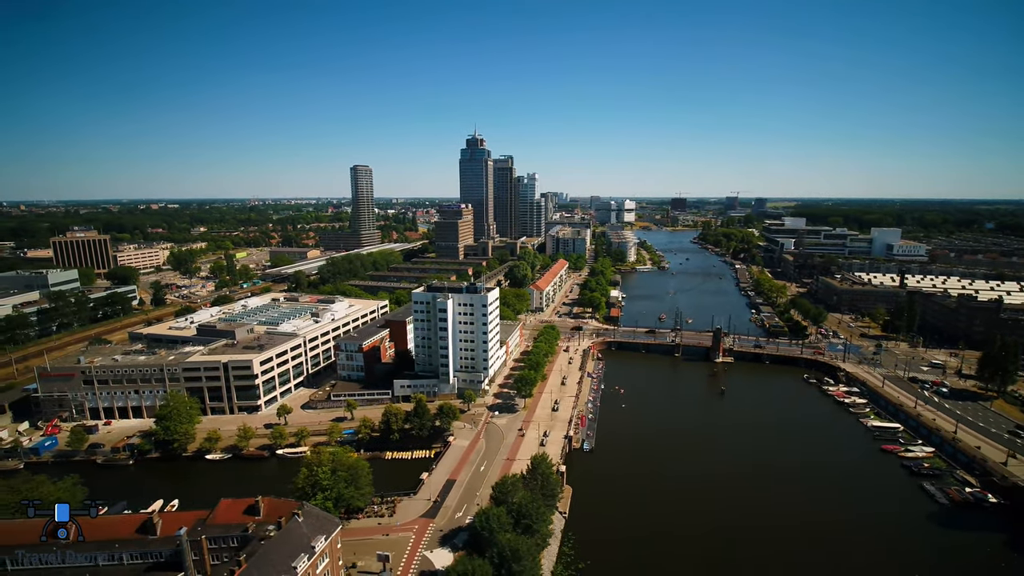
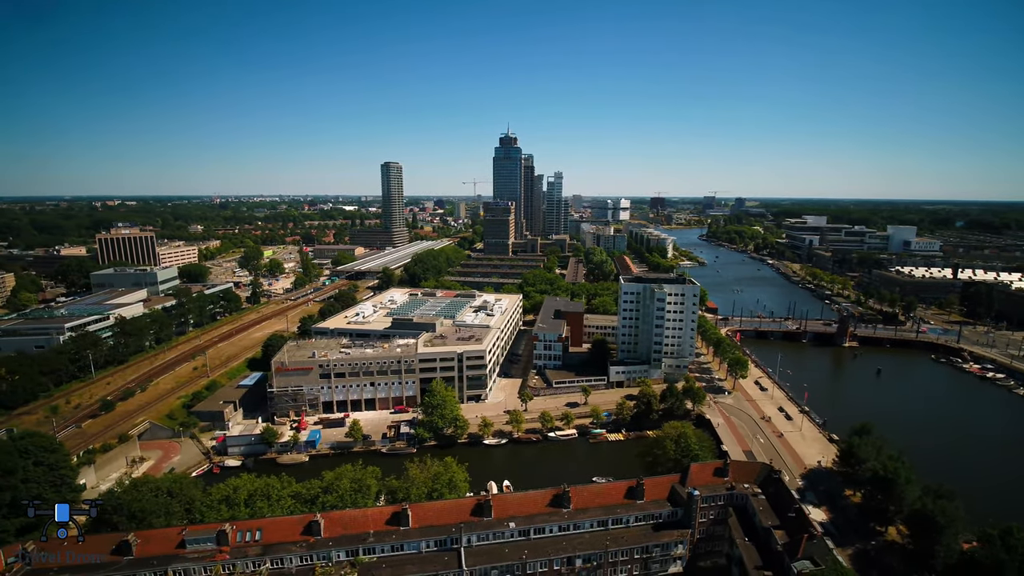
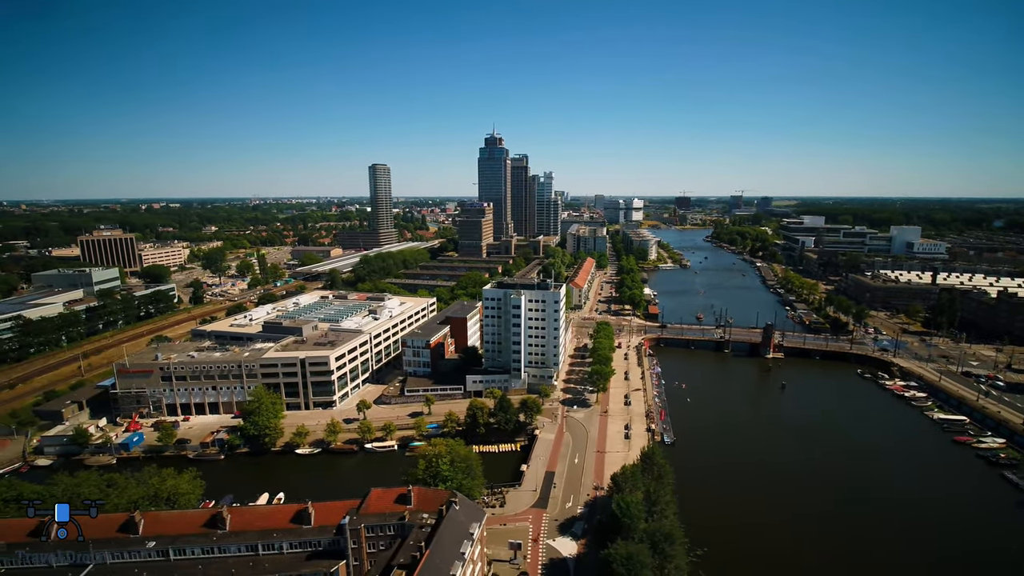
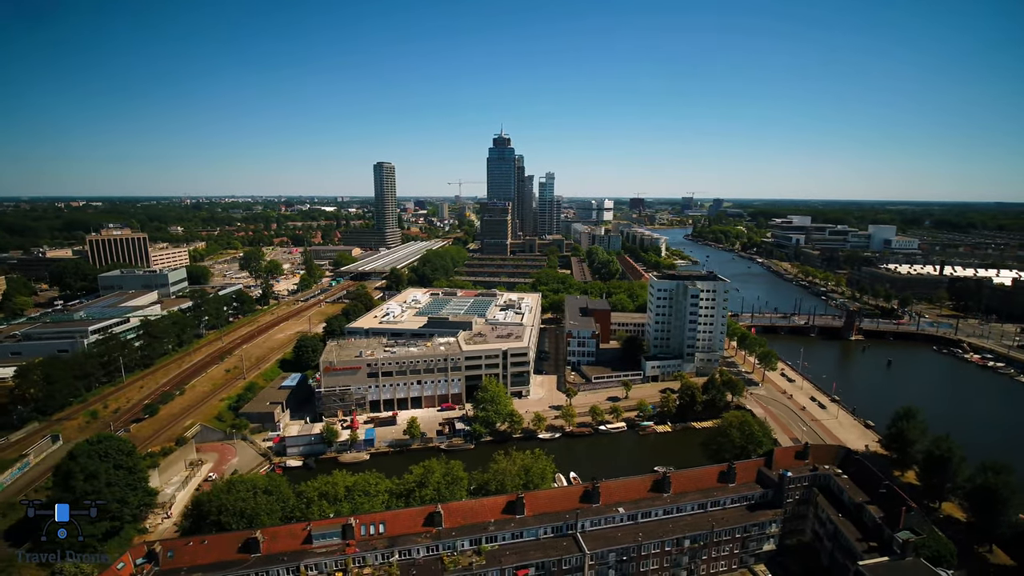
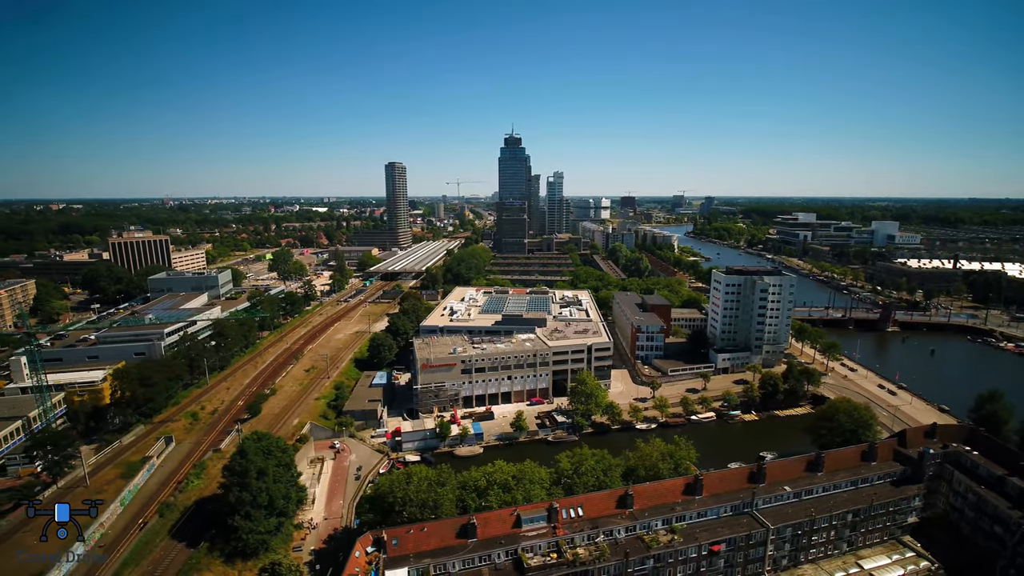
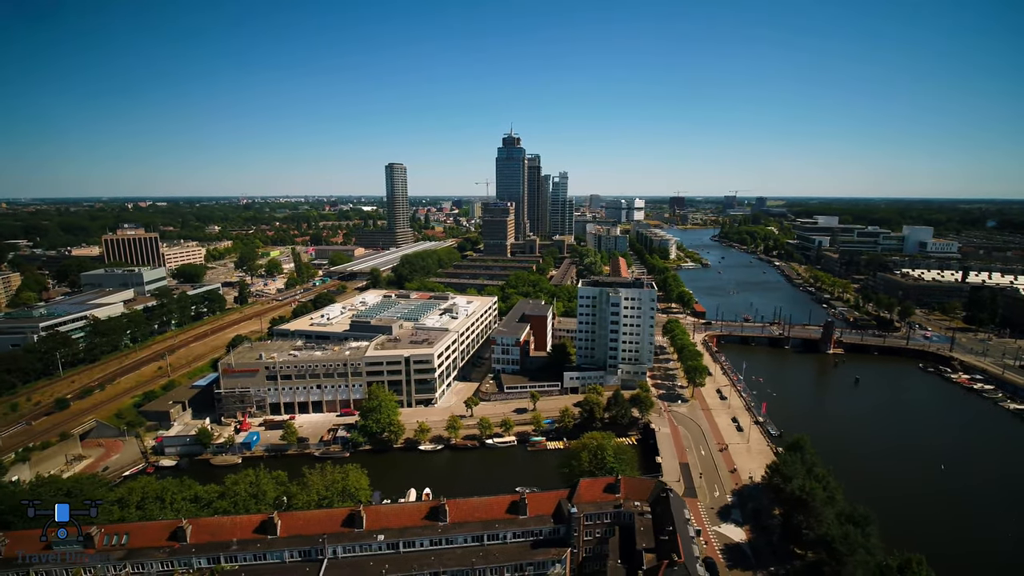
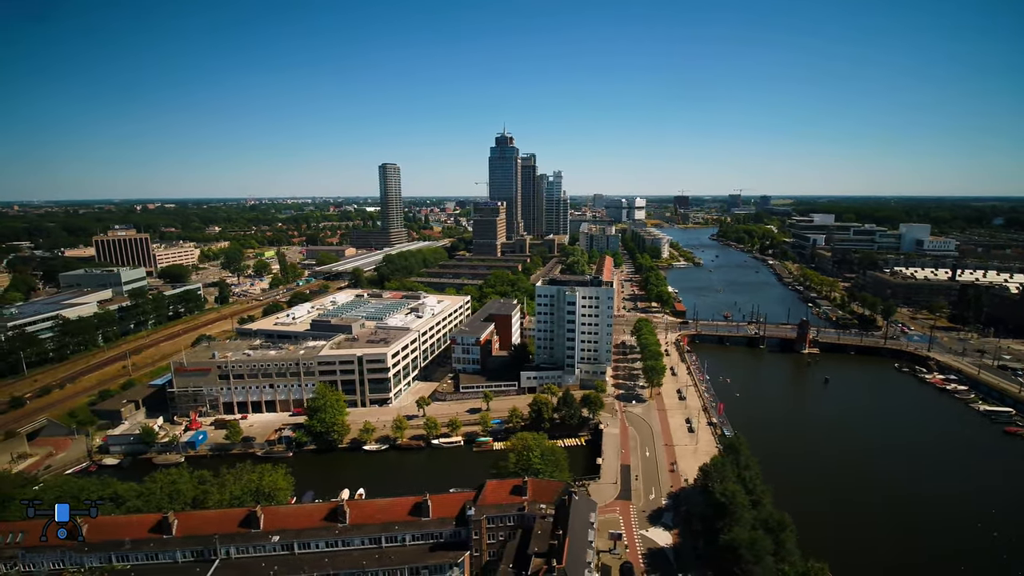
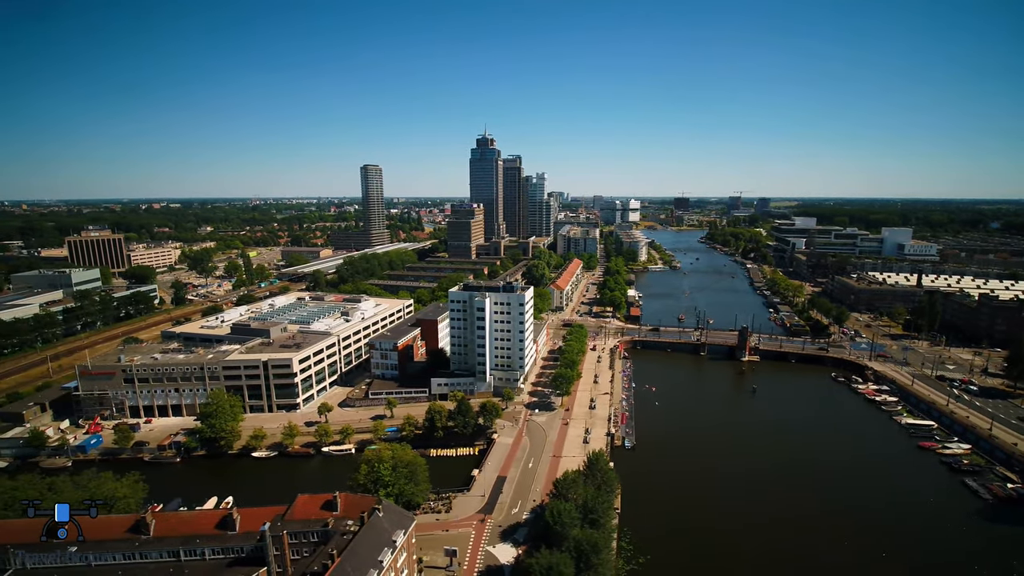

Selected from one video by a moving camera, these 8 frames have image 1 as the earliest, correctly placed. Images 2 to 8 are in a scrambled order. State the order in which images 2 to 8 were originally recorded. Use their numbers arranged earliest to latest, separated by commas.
8, 3, 7, 6, 2, 4, 5
